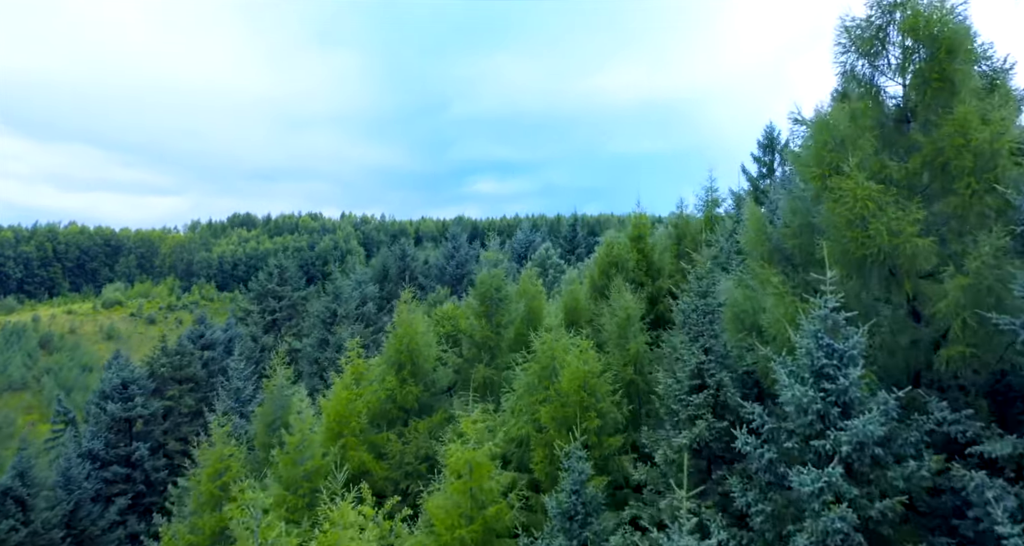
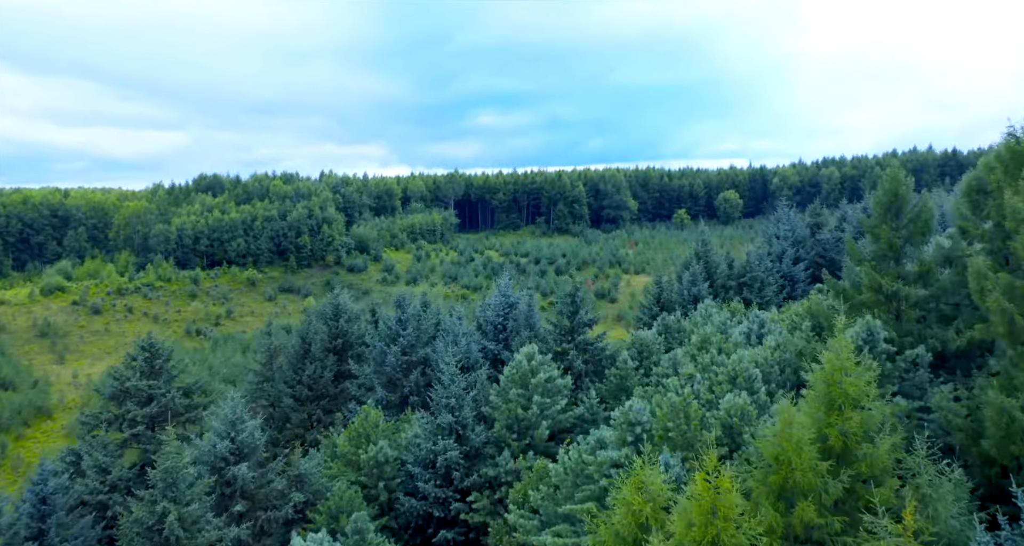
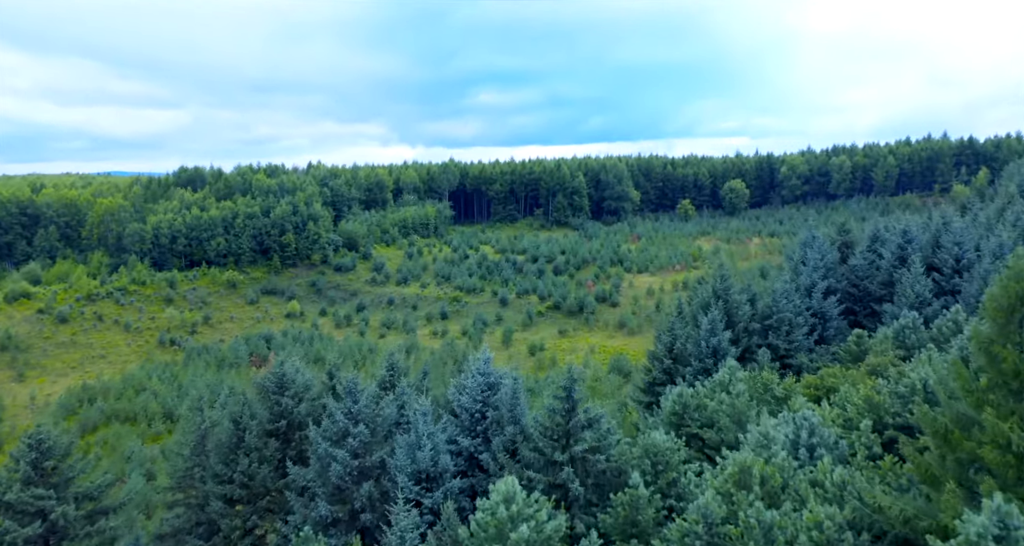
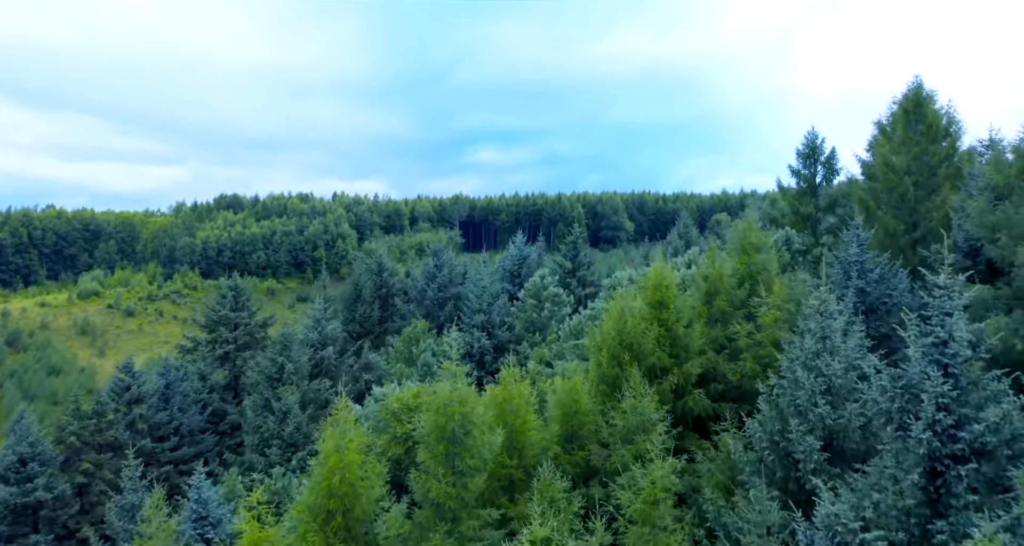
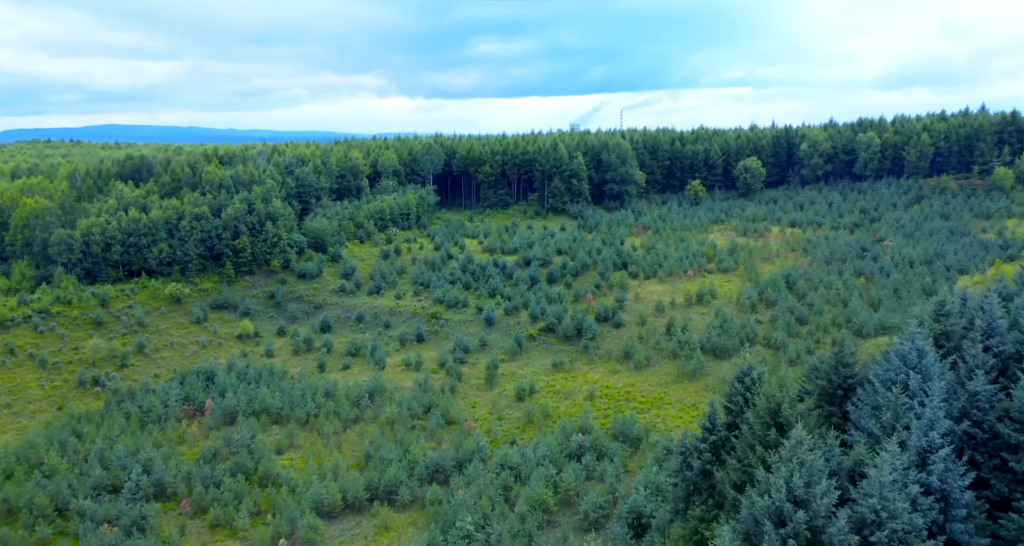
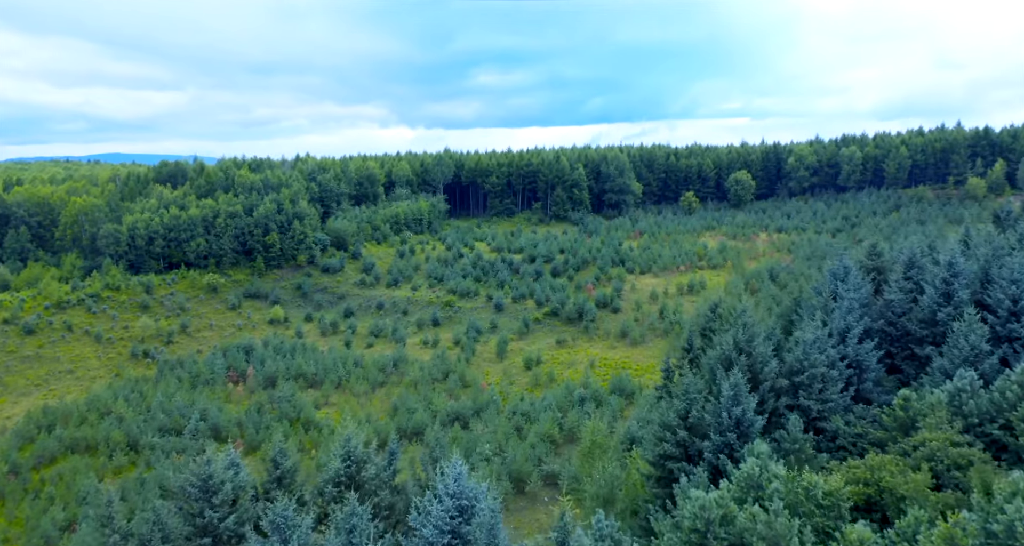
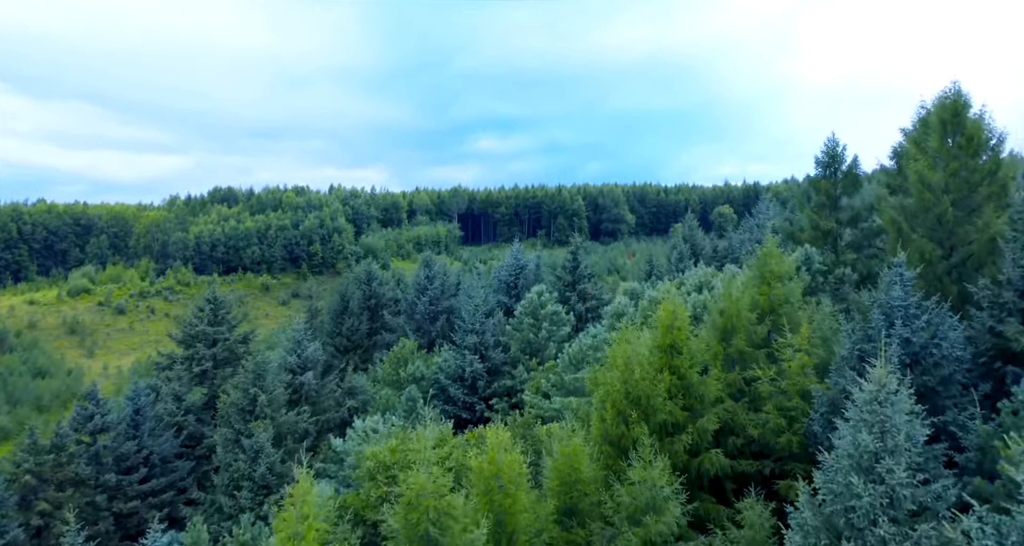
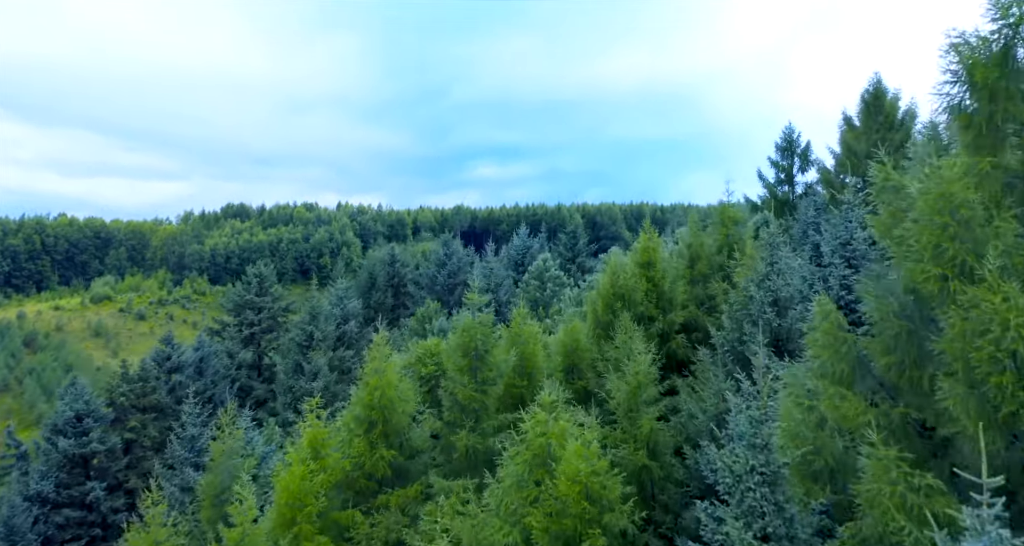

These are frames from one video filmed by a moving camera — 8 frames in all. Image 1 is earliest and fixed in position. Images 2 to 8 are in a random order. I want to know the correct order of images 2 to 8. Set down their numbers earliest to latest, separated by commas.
8, 4, 7, 2, 3, 6, 5
